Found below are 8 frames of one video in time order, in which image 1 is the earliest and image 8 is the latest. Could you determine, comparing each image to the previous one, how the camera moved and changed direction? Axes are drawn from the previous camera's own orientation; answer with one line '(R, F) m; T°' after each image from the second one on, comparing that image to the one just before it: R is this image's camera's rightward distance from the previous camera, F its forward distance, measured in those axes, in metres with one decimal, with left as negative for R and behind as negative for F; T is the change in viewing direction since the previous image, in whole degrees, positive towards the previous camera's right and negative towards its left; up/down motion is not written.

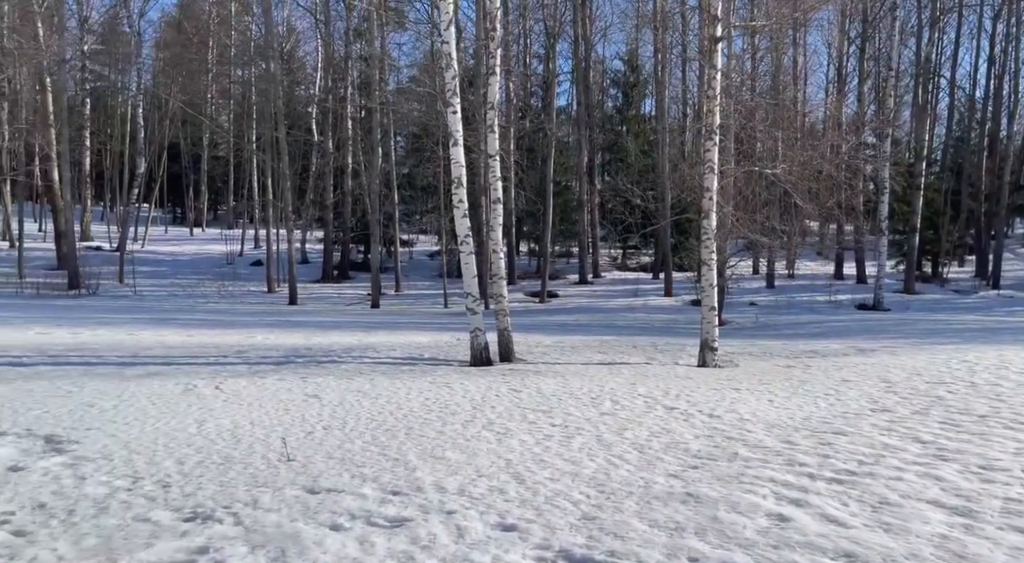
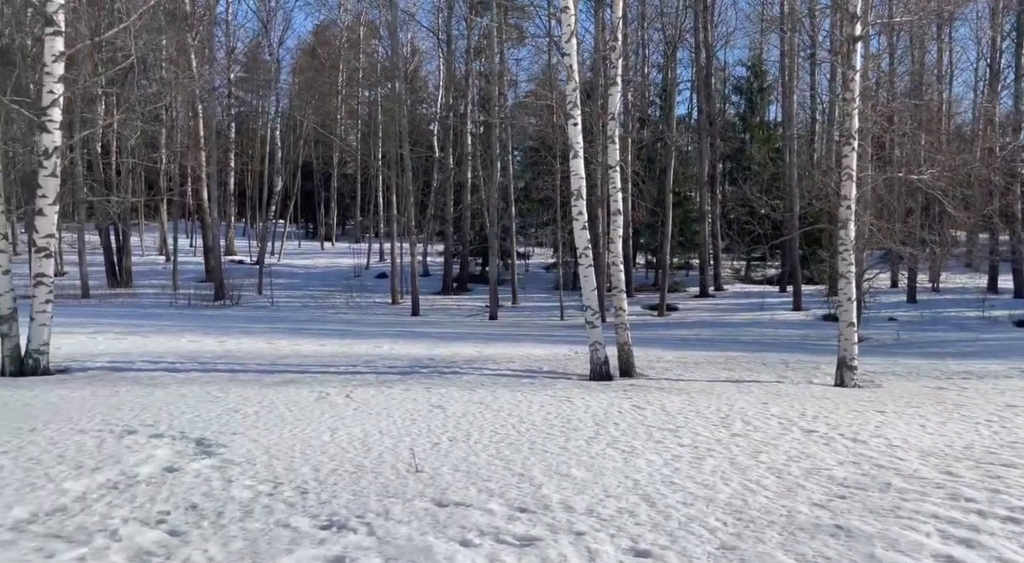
(0.0, 0.0) m; -8°
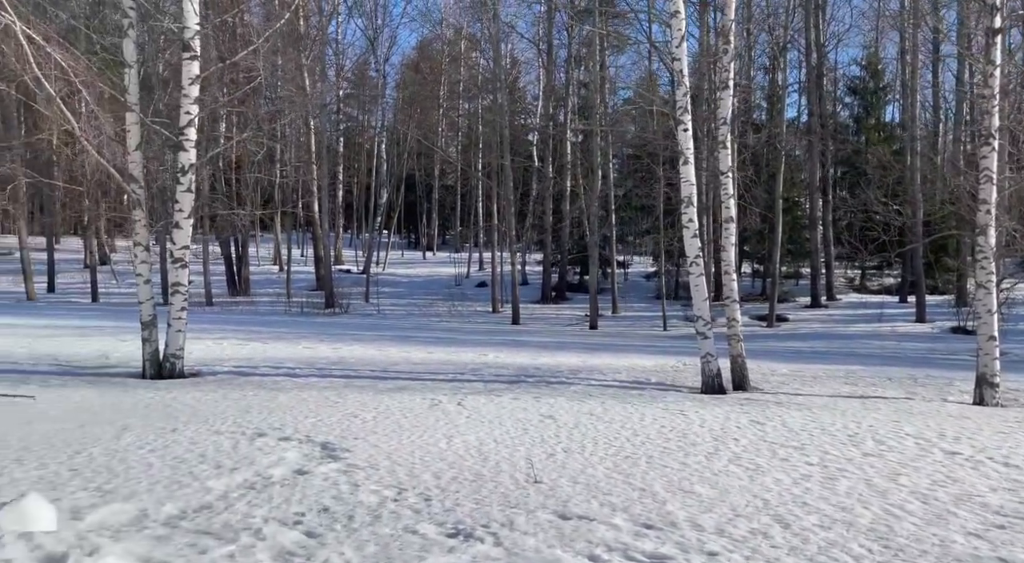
(-0.1, 0.0) m; -6°
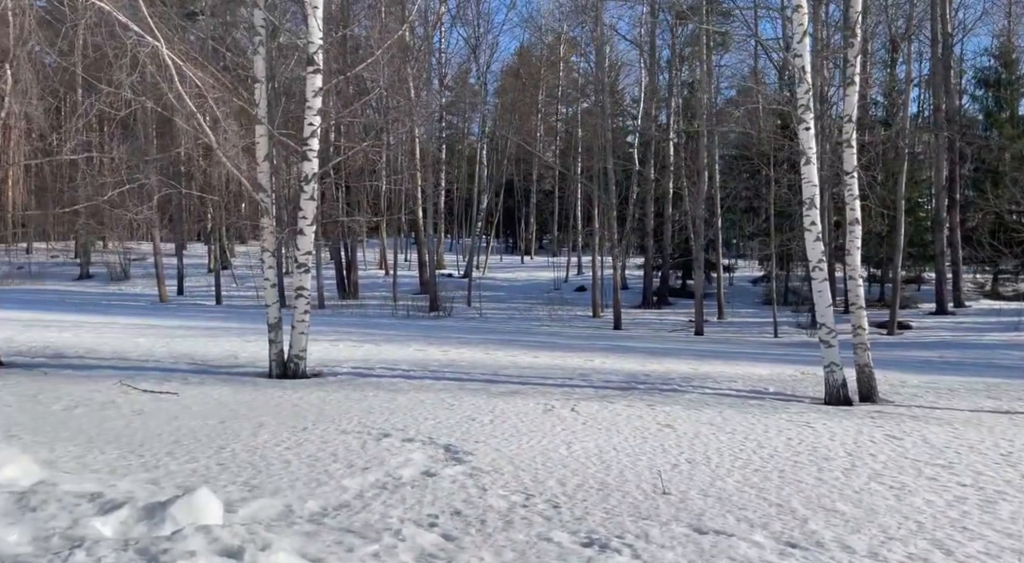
(-0.1, 0.0) m; -6°
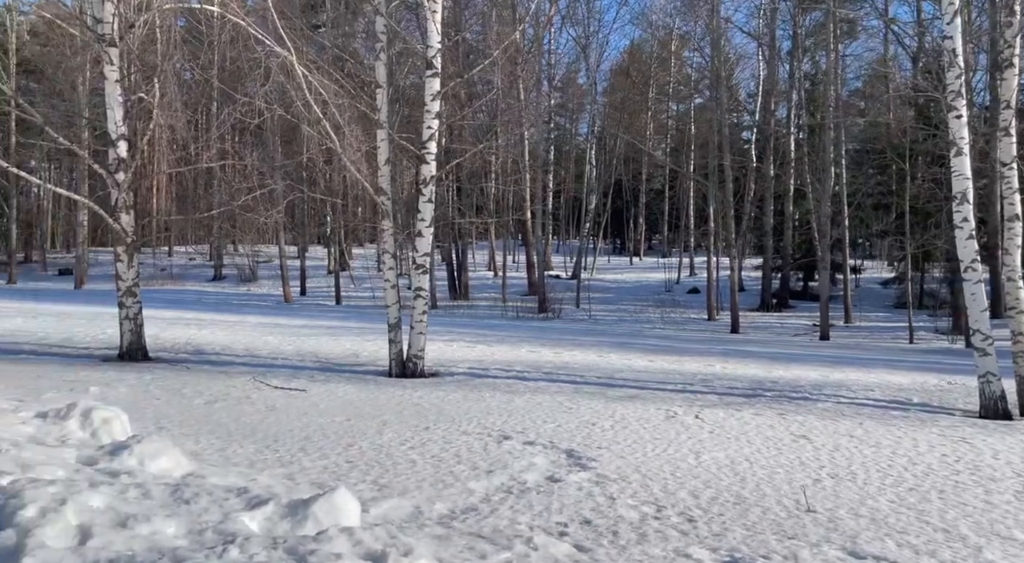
(-0.1, +0.1) m; -7°
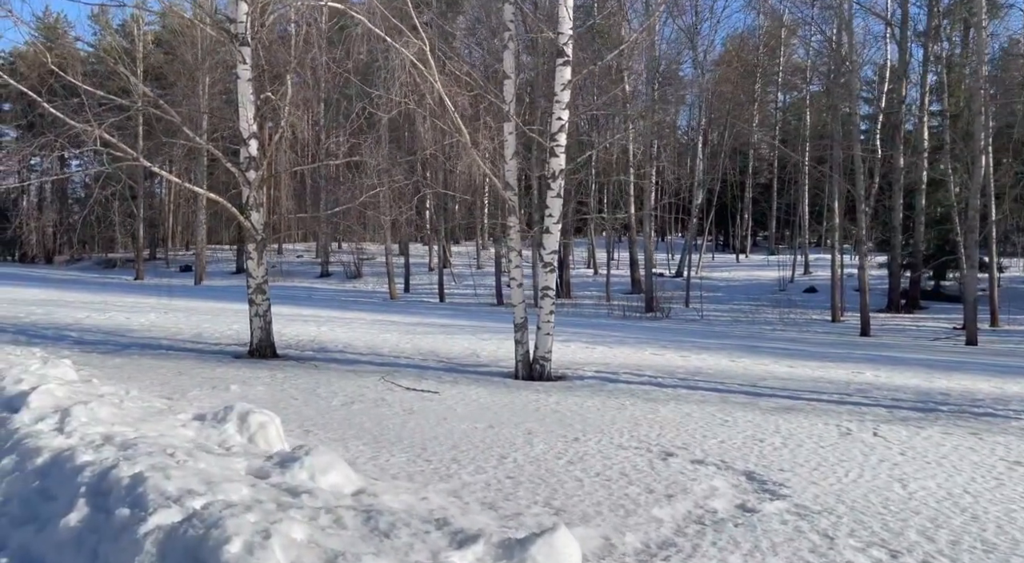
(-0.4, +0.4) m; -6°
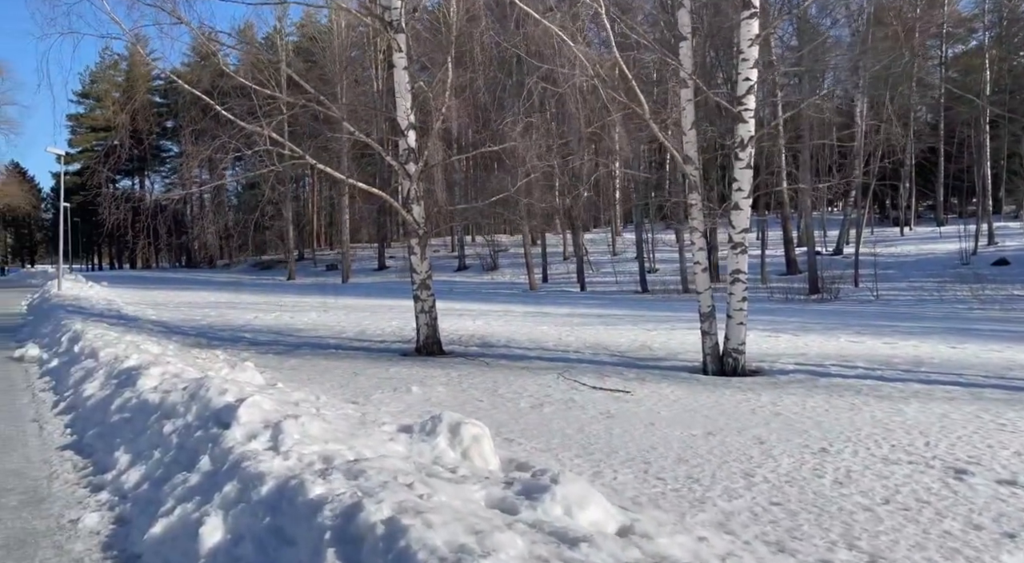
(-0.6, +0.7) m; -9°
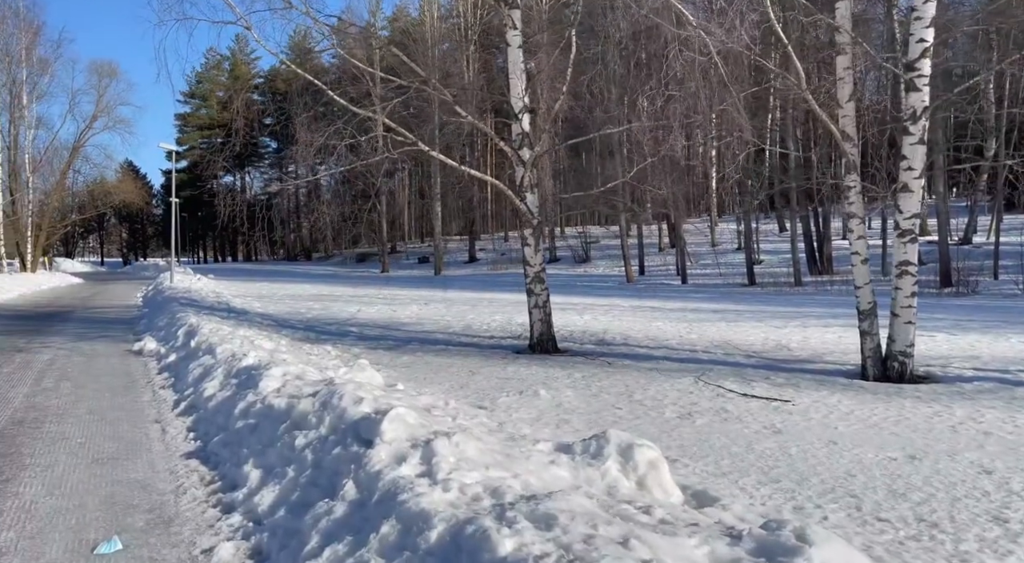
(-0.5, +0.8) m; -6°
